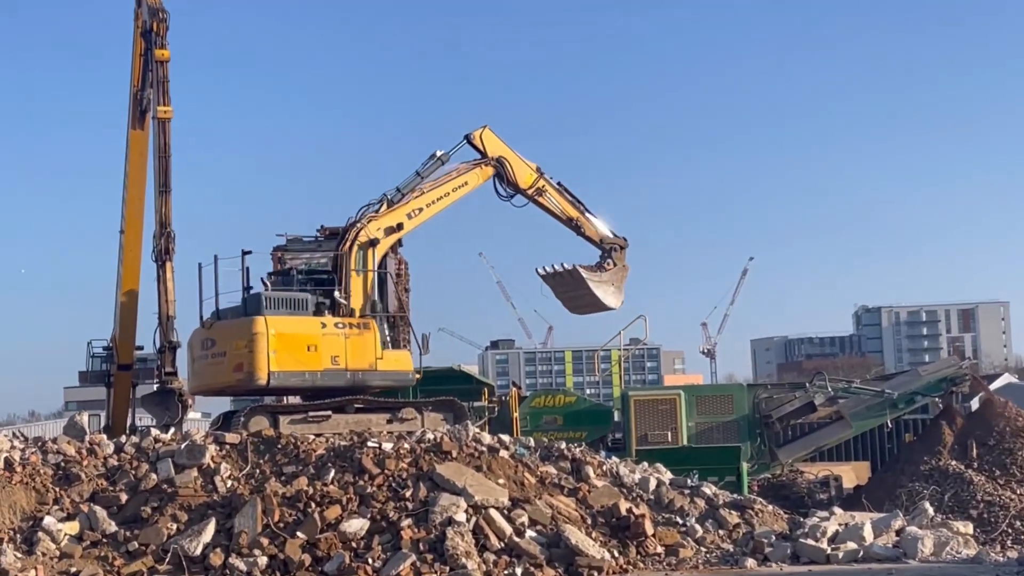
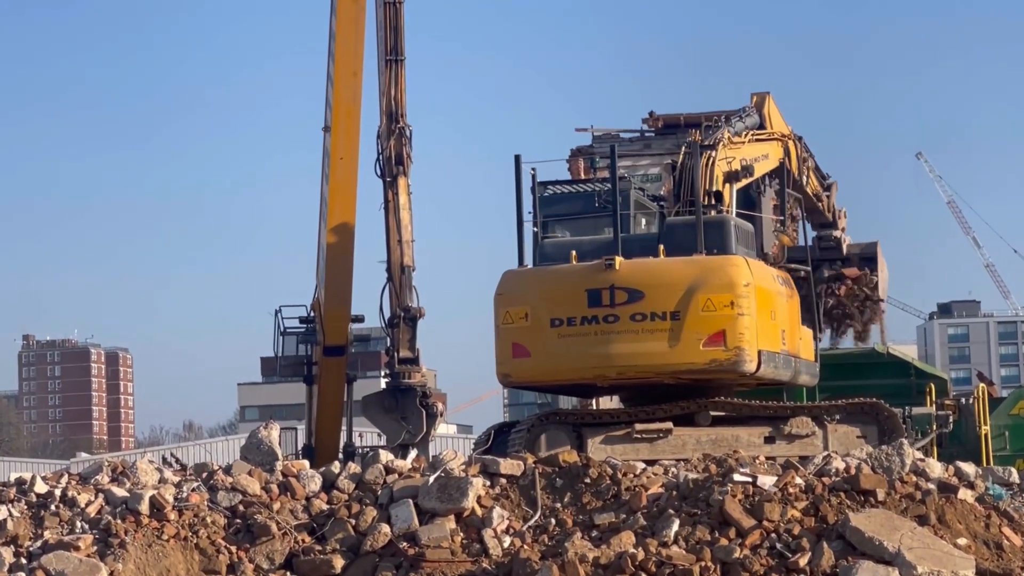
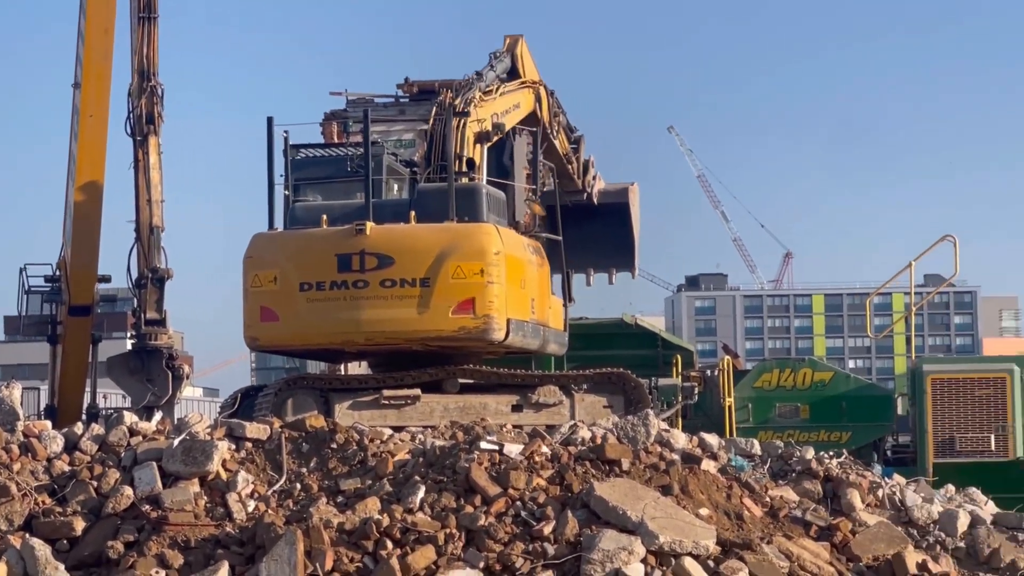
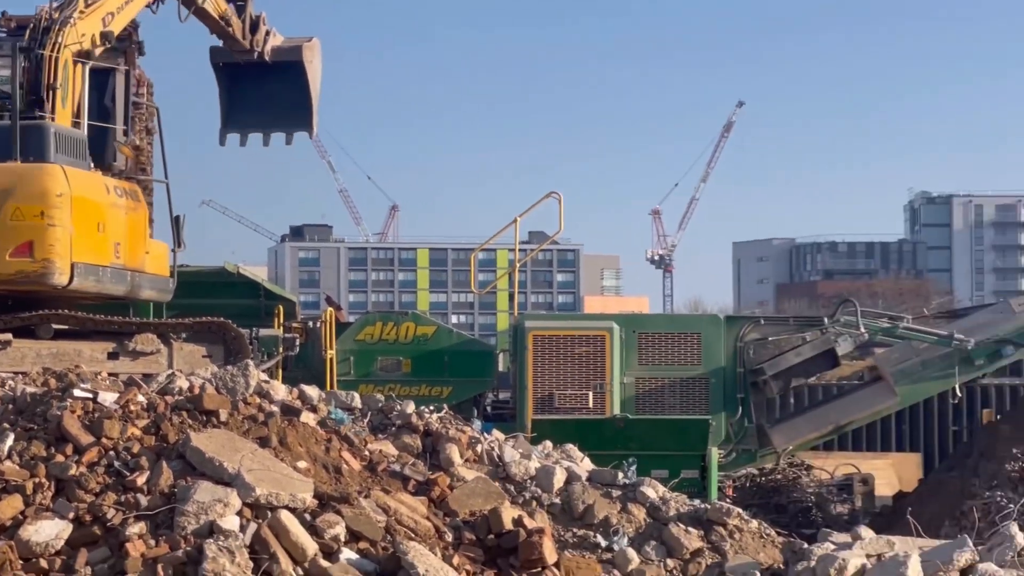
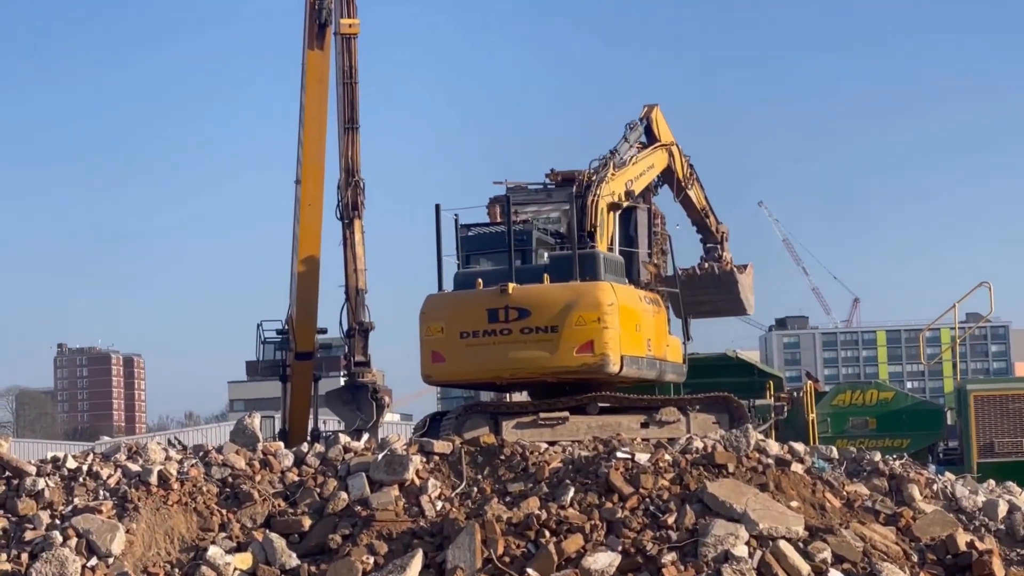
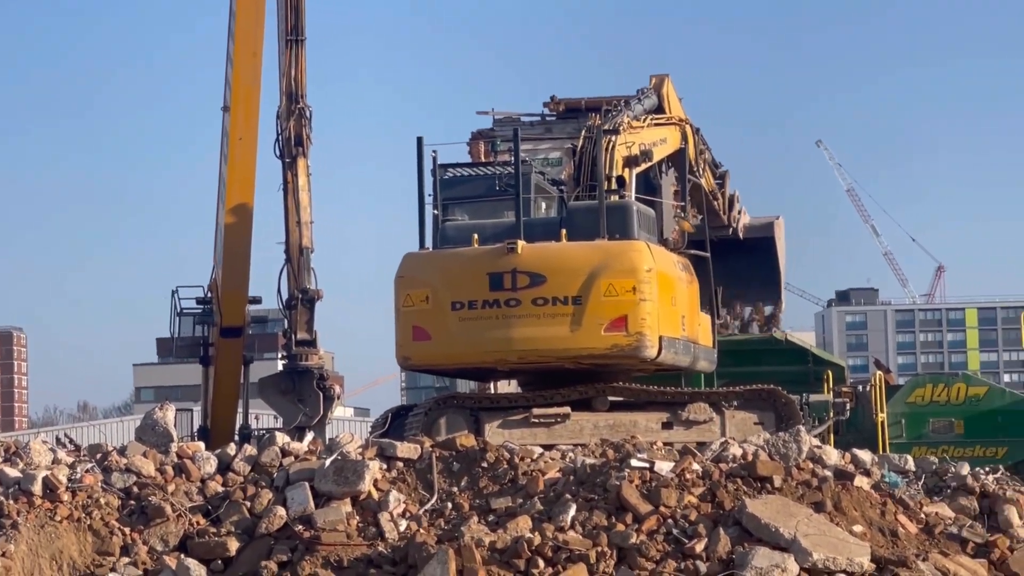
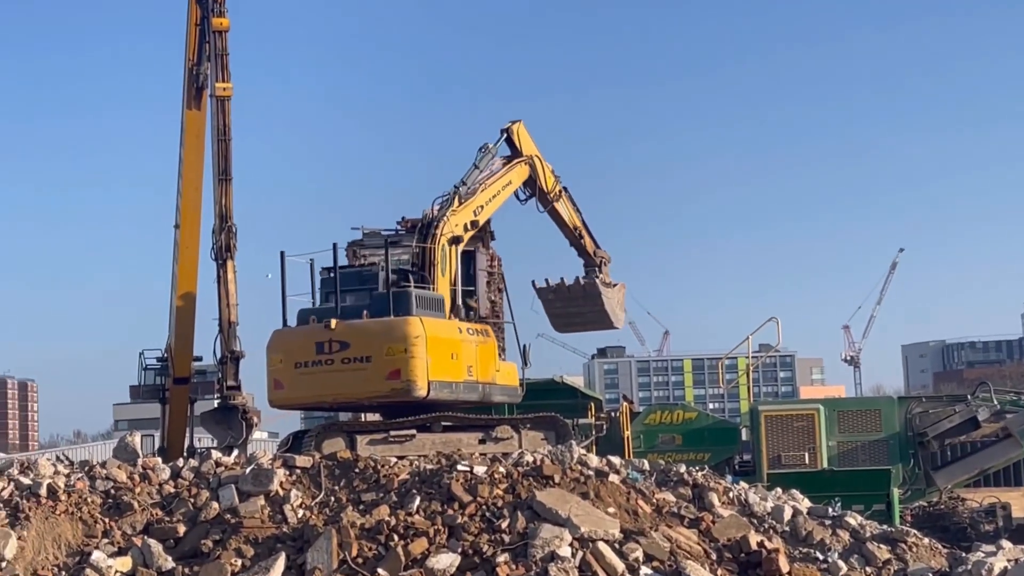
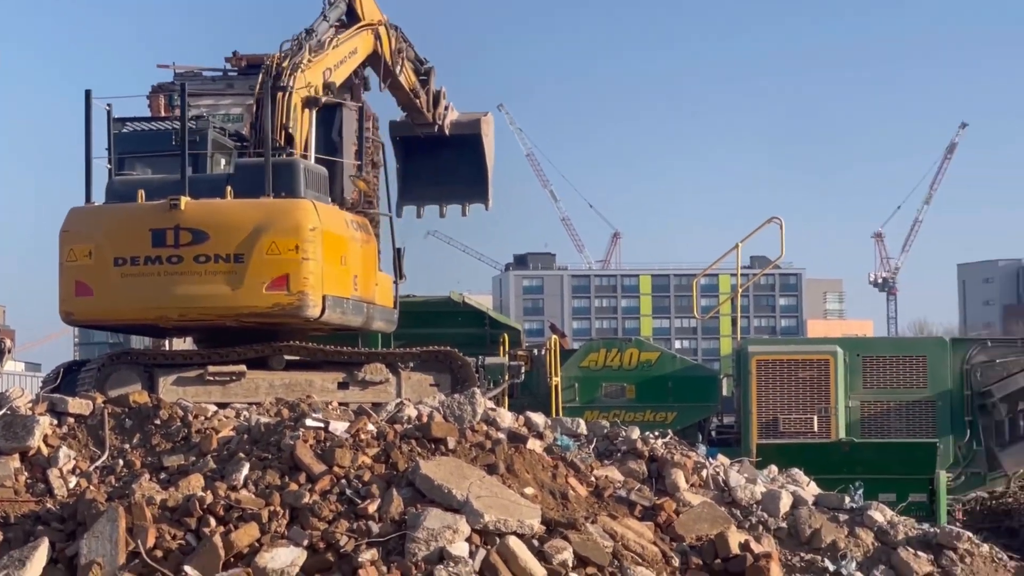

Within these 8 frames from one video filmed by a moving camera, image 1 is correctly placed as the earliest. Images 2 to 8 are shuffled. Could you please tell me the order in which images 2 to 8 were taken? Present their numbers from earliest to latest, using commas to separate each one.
7, 5, 2, 6, 3, 8, 4
